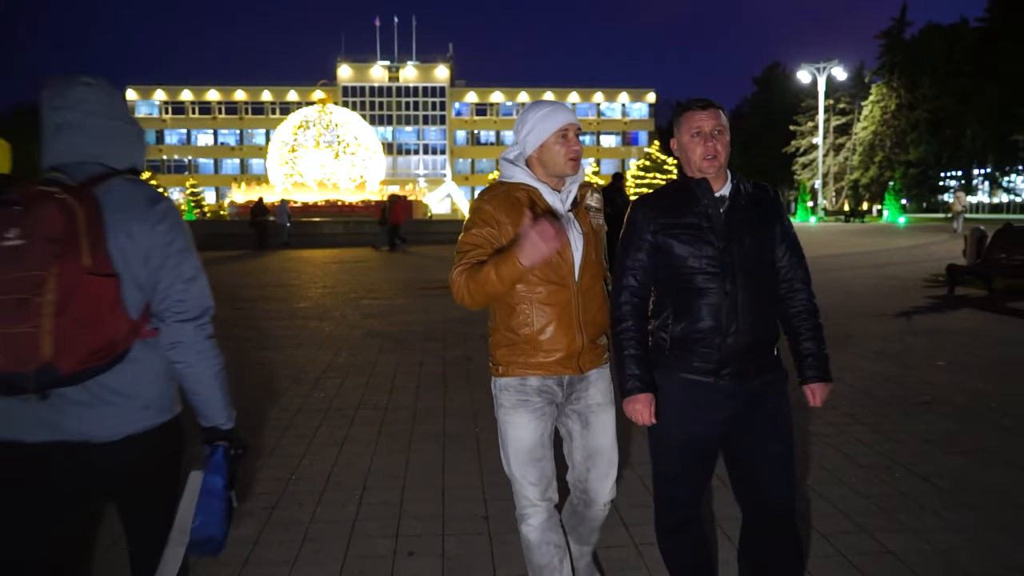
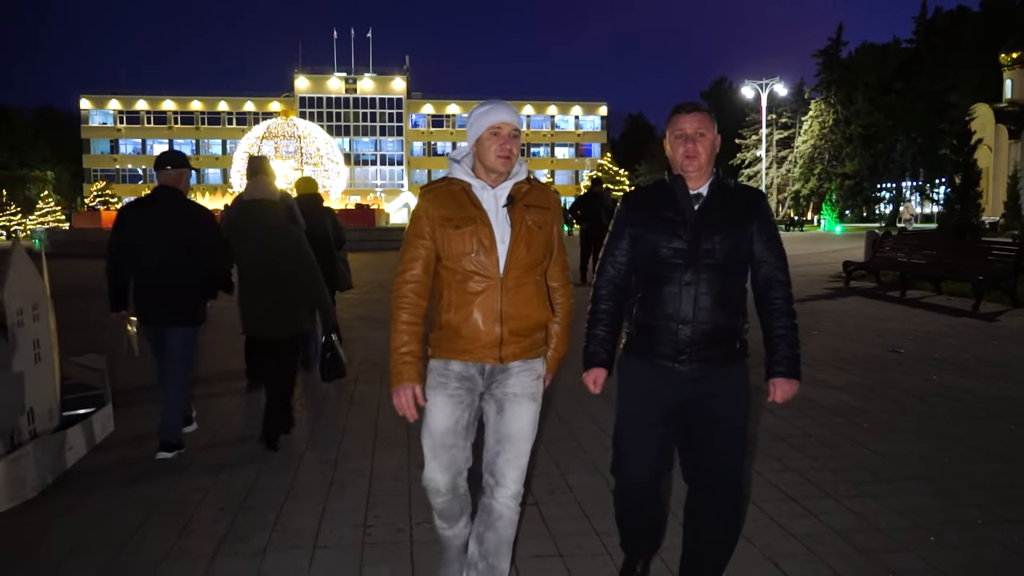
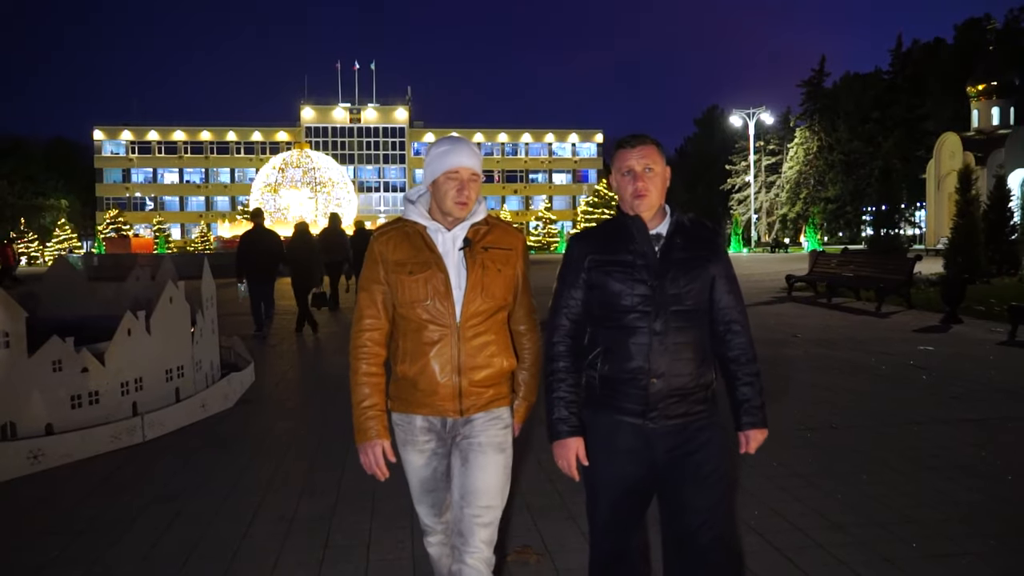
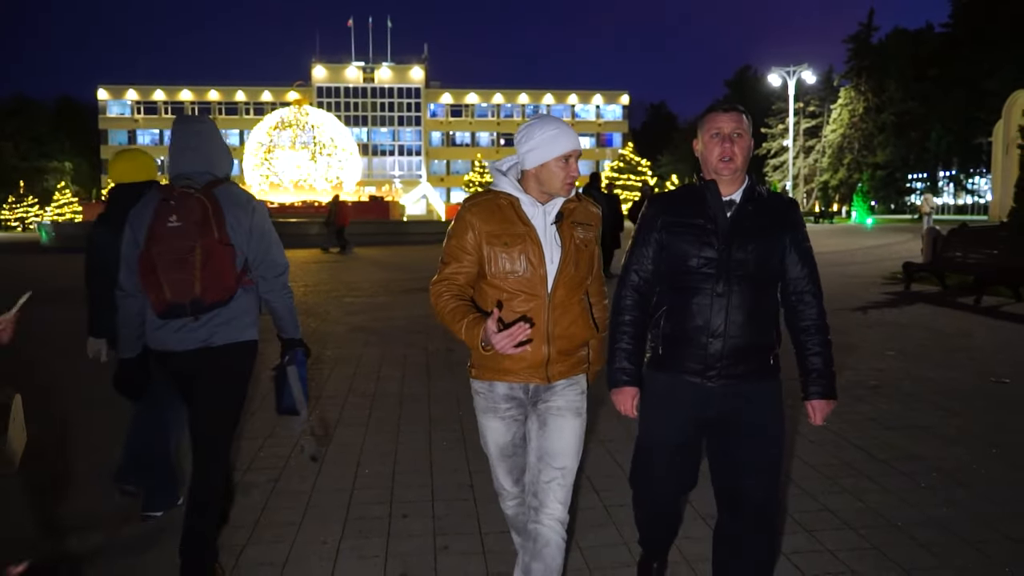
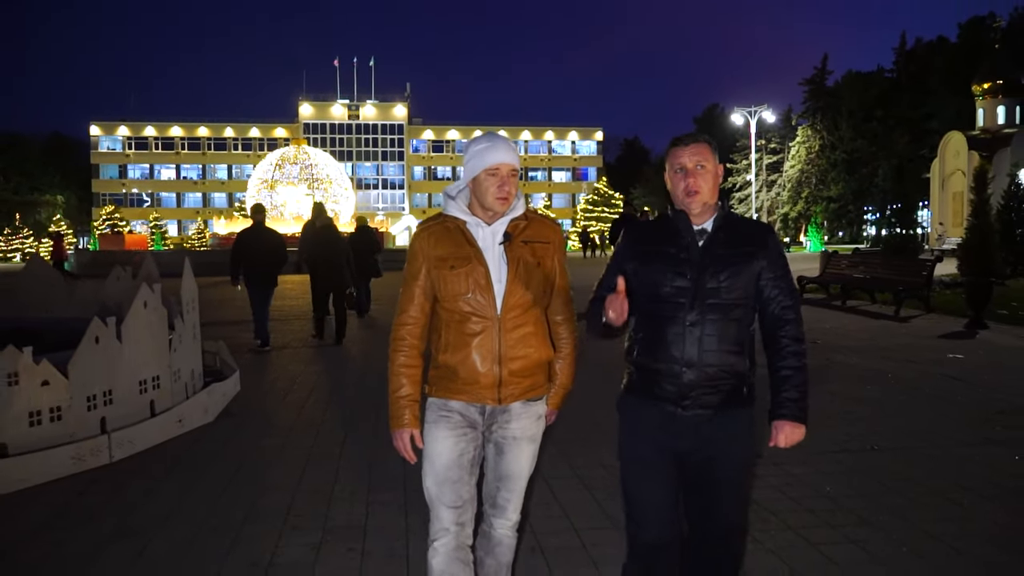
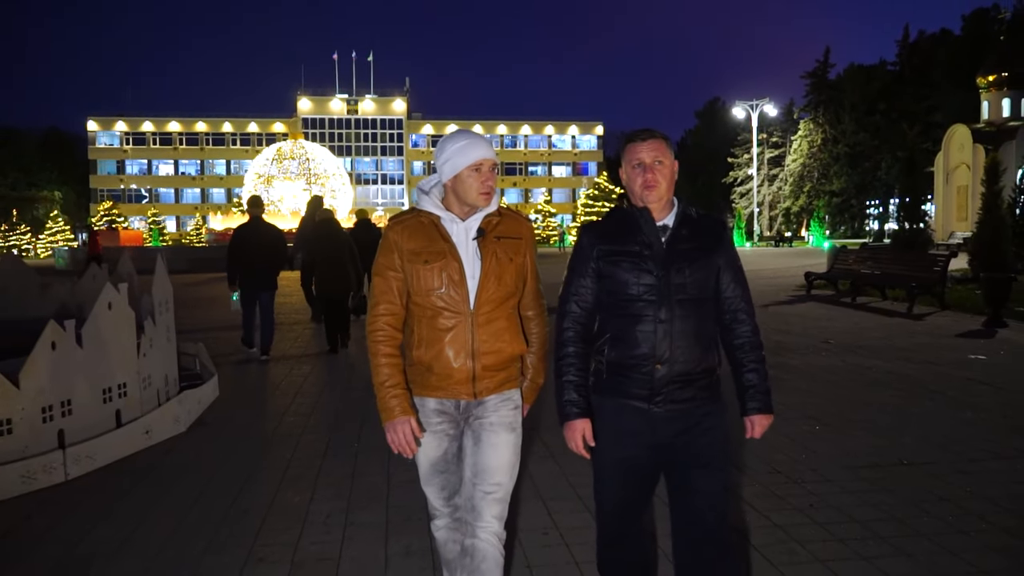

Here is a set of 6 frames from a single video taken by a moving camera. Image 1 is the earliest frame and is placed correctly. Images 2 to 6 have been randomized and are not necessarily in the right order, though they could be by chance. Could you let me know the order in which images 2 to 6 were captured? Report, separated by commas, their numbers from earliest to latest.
4, 2, 6, 5, 3
